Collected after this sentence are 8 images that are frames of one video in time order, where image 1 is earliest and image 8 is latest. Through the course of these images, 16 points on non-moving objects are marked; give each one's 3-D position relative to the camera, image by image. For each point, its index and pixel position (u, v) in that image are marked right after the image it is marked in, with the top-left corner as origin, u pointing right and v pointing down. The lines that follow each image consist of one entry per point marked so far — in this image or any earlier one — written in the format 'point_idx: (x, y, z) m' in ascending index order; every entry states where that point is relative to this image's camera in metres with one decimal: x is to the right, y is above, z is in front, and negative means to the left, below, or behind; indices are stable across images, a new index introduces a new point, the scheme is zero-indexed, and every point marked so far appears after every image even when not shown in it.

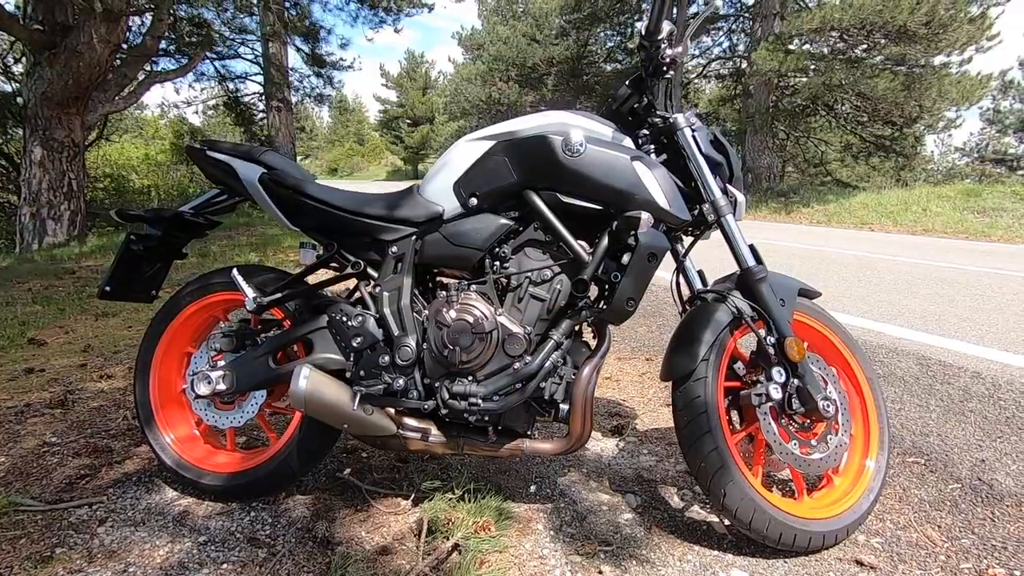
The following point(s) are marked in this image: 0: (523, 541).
0: (0.0, -1.0, +2.1) m
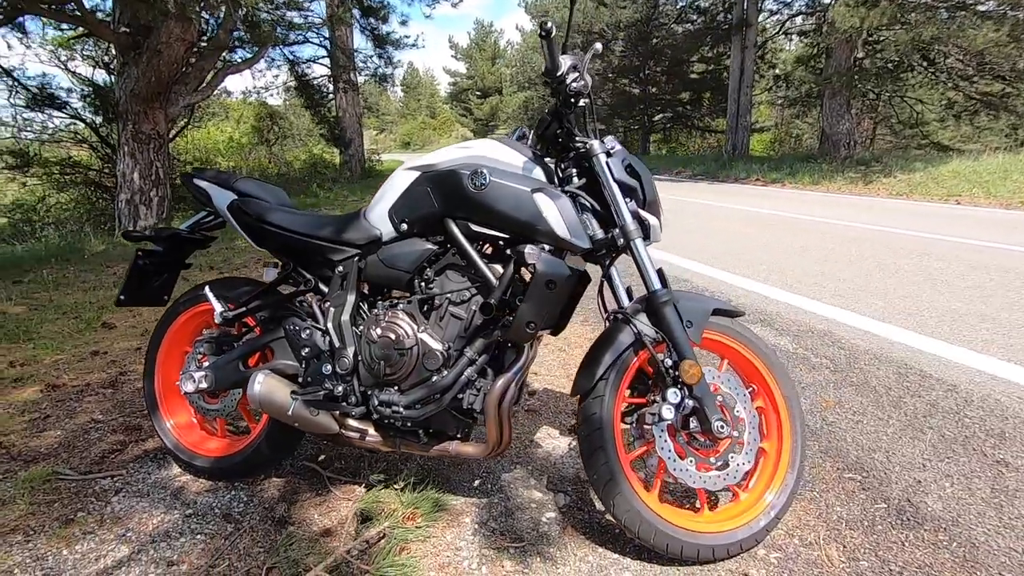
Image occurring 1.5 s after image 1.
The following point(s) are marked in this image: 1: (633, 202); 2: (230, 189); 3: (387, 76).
0: (-0.3, -1.1, +2.3) m
1: (+0.5, +0.4, +2.2) m
2: (-1.4, +0.5, +2.7) m
3: (-3.7, +6.3, +16.1) m
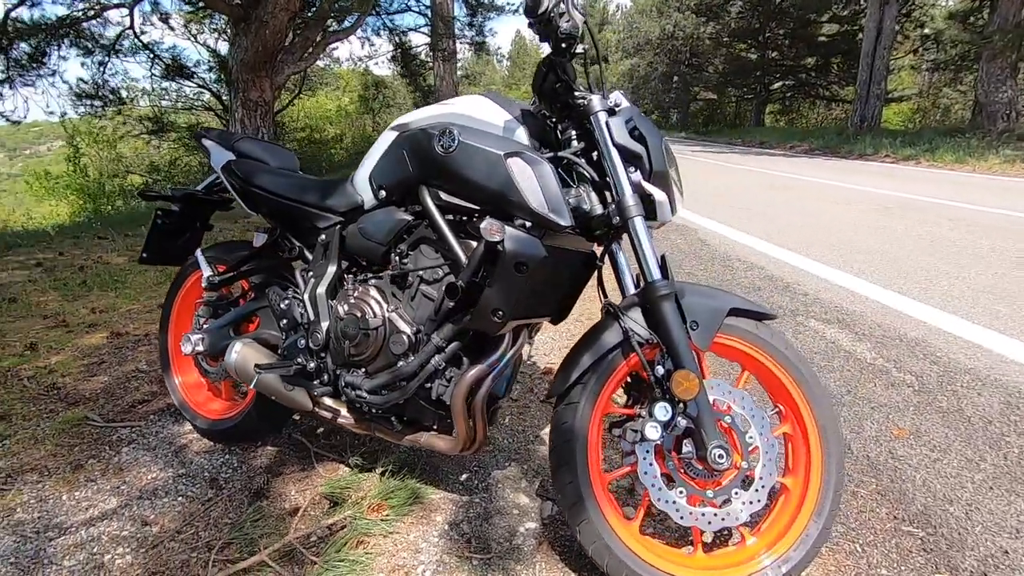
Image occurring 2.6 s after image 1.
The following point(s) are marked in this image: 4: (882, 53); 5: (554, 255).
0: (-0.4, -1.0, +2.1) m
1: (+0.4, +0.4, +1.8) m
2: (-1.4, +0.7, +2.6) m
3: (-0.9, +7.2, +15.9) m
4: (+13.5, +8.6, +19.6) m
5: (+0.1, +0.1, +1.8) m
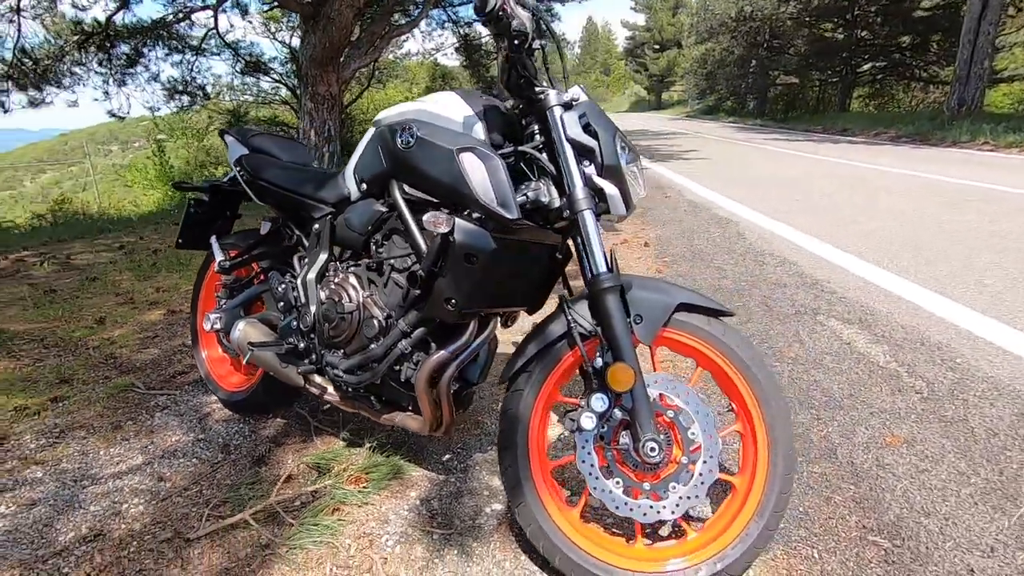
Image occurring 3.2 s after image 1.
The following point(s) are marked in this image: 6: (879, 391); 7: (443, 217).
0: (-0.5, -0.9, +2.3) m
1: (+0.3, +0.4, +1.8) m
2: (-1.4, +0.8, +2.8) m
3: (+0.8, +7.5, +15.8) m
4: (+15.6, +8.6, +17.7) m
5: (0.0, +0.1, +1.9) m
6: (+1.8, -0.5, +2.6) m
7: (-0.2, +0.2, +1.8) m
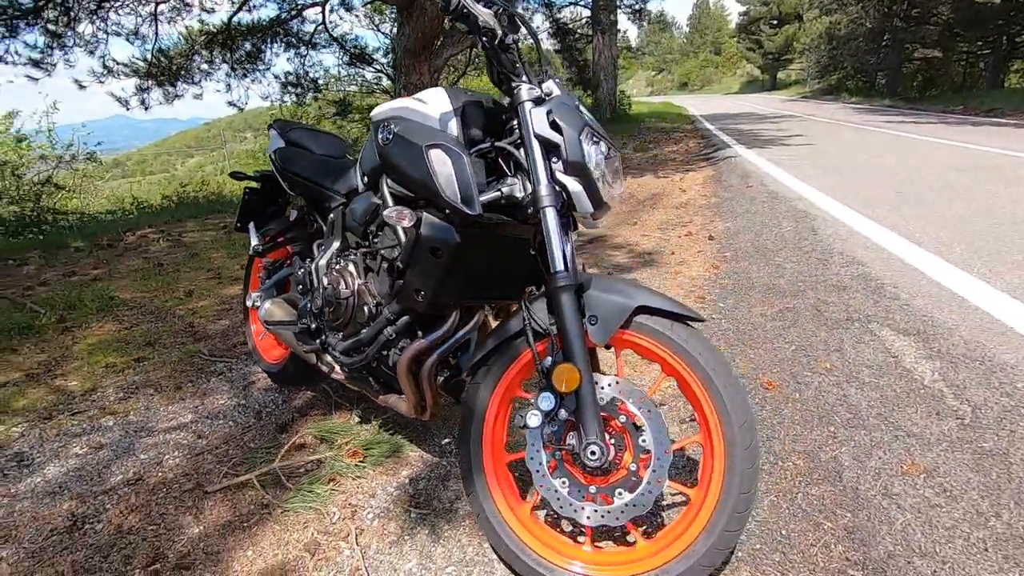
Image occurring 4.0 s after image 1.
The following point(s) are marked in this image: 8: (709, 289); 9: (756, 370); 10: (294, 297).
0: (-0.6, -0.9, +2.4) m
1: (+0.1, +0.4, +1.8) m
2: (-1.3, +0.9, +3.0) m
3: (+3.4, +7.8, +15.3) m
4: (+18.4, +8.2, +14.5) m
5: (-0.1, +0.2, +1.9) m
6: (+1.7, -0.5, +2.3) m
7: (-0.3, +0.3, +1.9) m
8: (+1.6, 0.0, +4.3) m
9: (+1.3, -0.5, +2.9) m
10: (-1.1, 0.0, +2.8) m
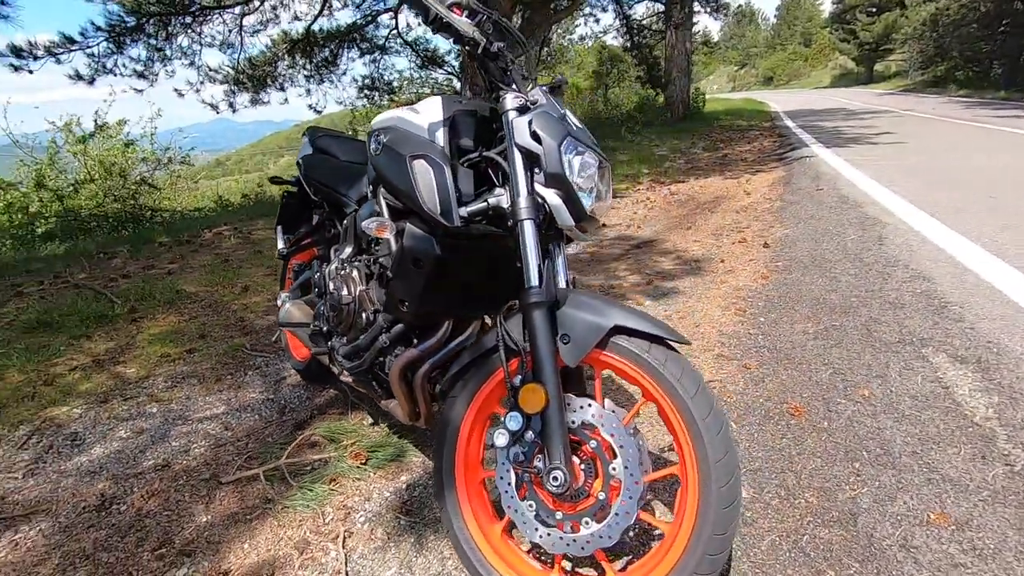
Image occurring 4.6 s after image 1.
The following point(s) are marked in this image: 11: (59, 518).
0: (-0.6, -0.9, +2.5) m
1: (+0.1, +0.4, +1.7) m
2: (-1.2, +0.8, +3.2) m
3: (+5.3, +7.7, +14.6) m
4: (+20.0, +7.7, +12.0) m
5: (-0.2, +0.1, +1.9) m
6: (+1.7, -0.6, +2.1) m
7: (-0.4, +0.2, +1.9) m
8: (+1.8, -0.1, +4.0) m
9: (+1.4, -0.5, +2.7) m
10: (-1.1, -0.1, +2.9) m
11: (-2.0, -1.0, +2.4) m
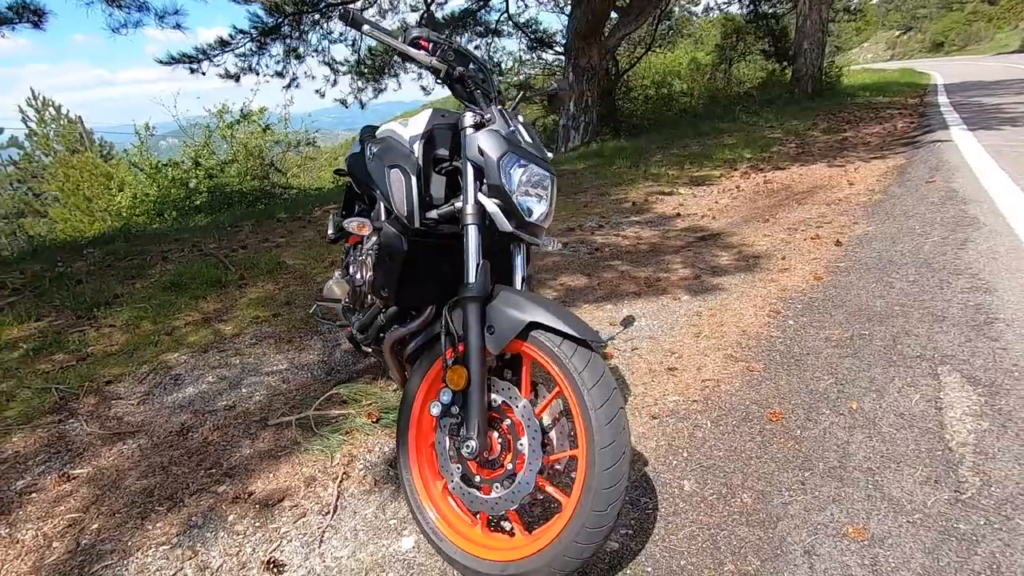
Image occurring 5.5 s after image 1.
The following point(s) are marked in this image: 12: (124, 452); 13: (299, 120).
0: (-0.7, -0.8, +2.9) m
1: (-0.1, +0.4, +2.0) m
2: (-1.0, +1.0, +3.6) m
3: (+8.0, +7.8, +13.2) m
4: (+21.8, +6.9, +7.7) m
5: (-0.4, +0.2, +2.2) m
6: (+1.5, -0.7, +2.0) m
7: (-0.5, +0.3, +2.2) m
8: (+2.0, -0.1, +3.9) m
9: (+1.3, -0.6, +2.7) m
10: (-1.0, +0.1, +3.4) m
11: (-2.1, -0.9, +3.1) m
12: (-2.2, -0.9, +3.0) m
13: (-5.7, +4.5, +14.2) m
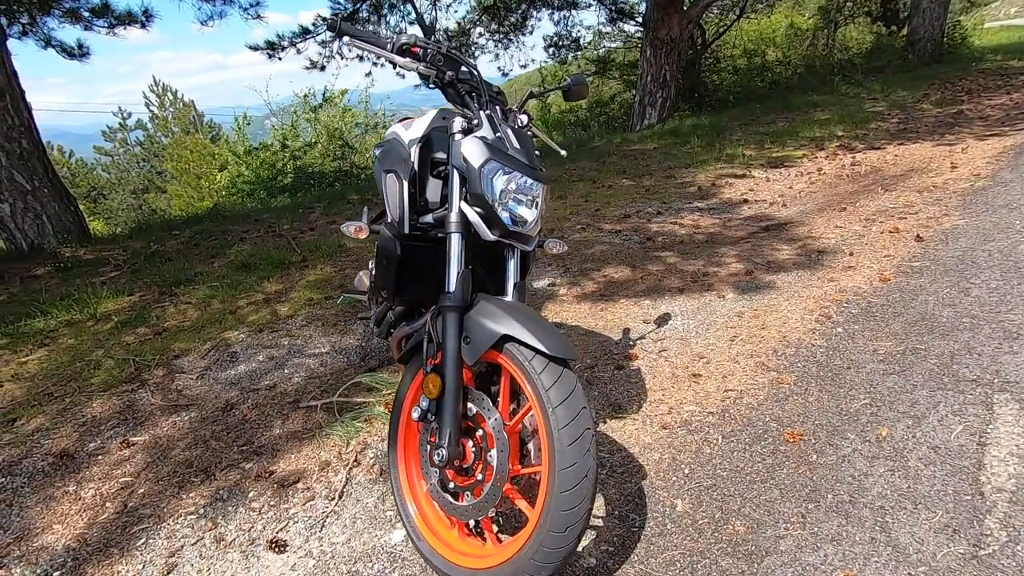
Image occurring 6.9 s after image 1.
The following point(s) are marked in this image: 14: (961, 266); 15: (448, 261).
0: (-0.7, -0.8, +3.0) m
1: (-0.2, +0.4, +2.0) m
2: (-0.8, +1.0, +3.7) m
3: (+9.7, +8.0, +11.6) m
4: (+22.5, +6.4, +4.1) m
5: (-0.4, +0.1, +2.2) m
6: (+1.4, -0.8, +1.8) m
7: (-0.6, +0.3, +2.3) m
8: (+2.2, -0.1, +3.5) m
9: (+1.3, -0.6, +2.5) m
10: (-0.9, +0.1, +3.5) m
11: (-2.0, -0.8, +3.4) m
12: (-2.1, -0.8, +3.3) m
13: (-3.8, +5.1, +14.7) m
14: (+3.2, +0.2, +3.8) m
15: (-0.2, +0.1, +1.9) m
